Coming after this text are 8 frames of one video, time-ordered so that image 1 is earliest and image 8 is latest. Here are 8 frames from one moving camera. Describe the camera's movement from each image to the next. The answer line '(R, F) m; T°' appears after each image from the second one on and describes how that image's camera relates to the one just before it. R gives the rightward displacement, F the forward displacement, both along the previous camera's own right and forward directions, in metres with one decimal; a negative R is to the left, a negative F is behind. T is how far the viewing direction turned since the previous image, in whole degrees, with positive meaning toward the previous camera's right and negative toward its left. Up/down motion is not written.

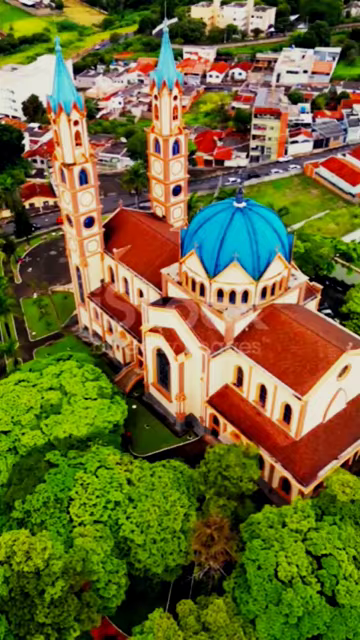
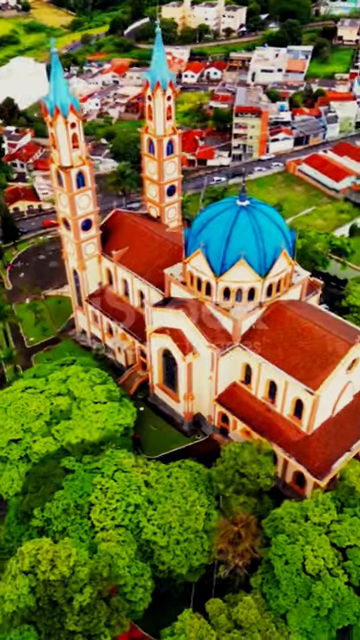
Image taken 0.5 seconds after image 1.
(-2.7, +0.1) m; +3°
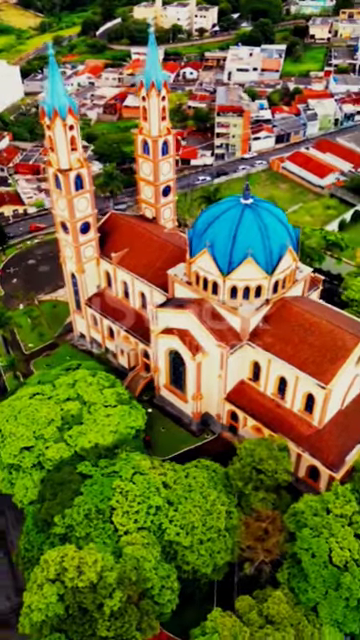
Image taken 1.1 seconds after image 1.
(-2.8, +0.1) m; +3°
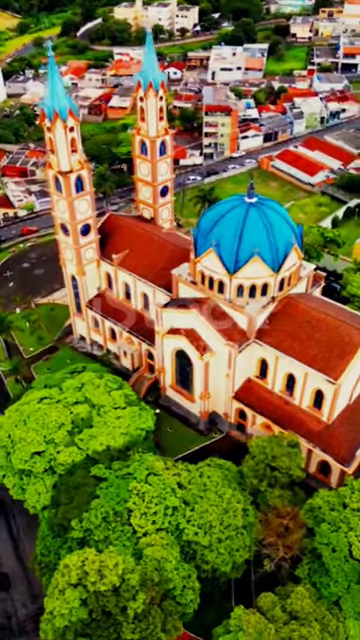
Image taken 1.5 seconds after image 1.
(-2.1, 0.0) m; +2°
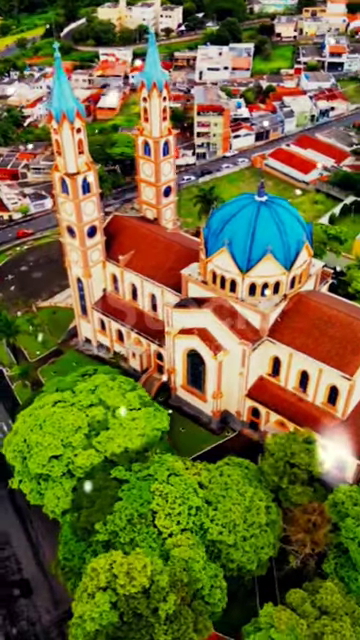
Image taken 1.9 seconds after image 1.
(-2.4, 0.0) m; +2°
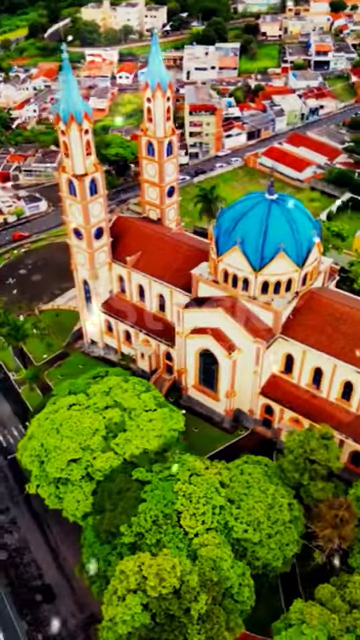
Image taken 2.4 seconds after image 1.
(-2.5, 0.0) m; +2°
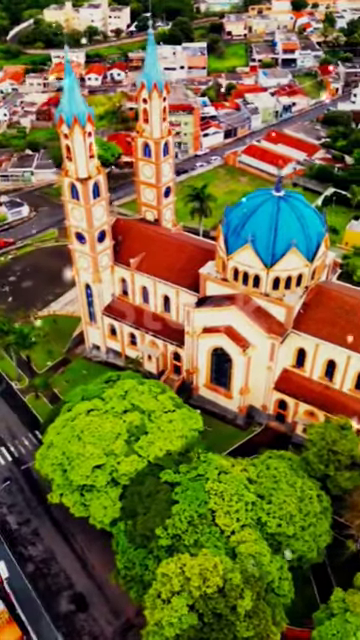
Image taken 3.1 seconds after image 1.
(-4.0, +0.1) m; +3°
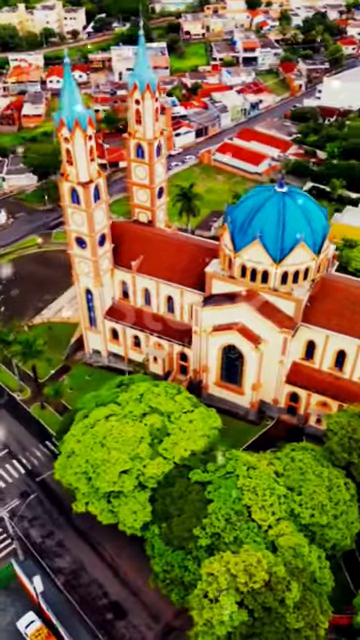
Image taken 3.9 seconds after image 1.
(-4.4, +0.2) m; +4°
